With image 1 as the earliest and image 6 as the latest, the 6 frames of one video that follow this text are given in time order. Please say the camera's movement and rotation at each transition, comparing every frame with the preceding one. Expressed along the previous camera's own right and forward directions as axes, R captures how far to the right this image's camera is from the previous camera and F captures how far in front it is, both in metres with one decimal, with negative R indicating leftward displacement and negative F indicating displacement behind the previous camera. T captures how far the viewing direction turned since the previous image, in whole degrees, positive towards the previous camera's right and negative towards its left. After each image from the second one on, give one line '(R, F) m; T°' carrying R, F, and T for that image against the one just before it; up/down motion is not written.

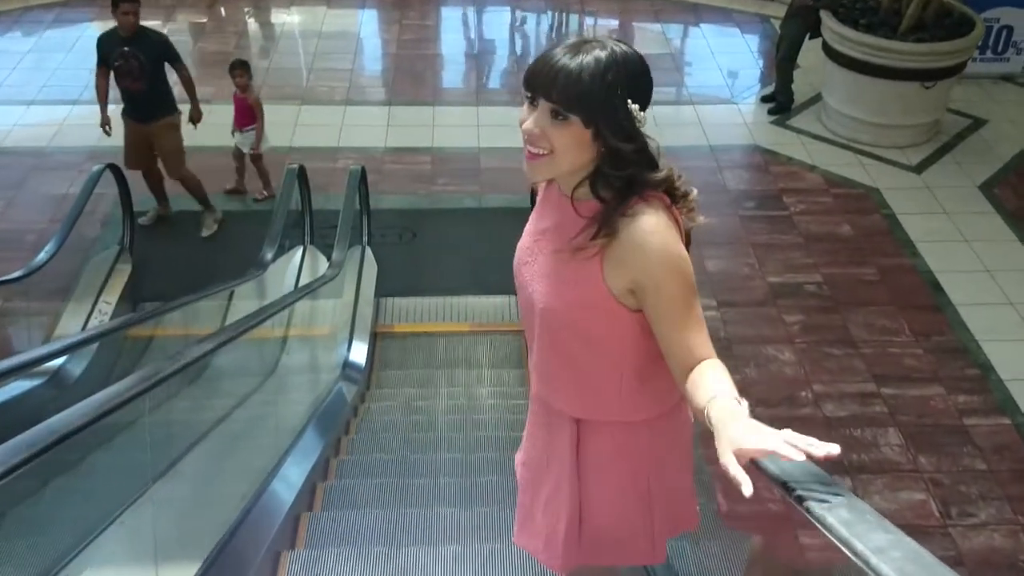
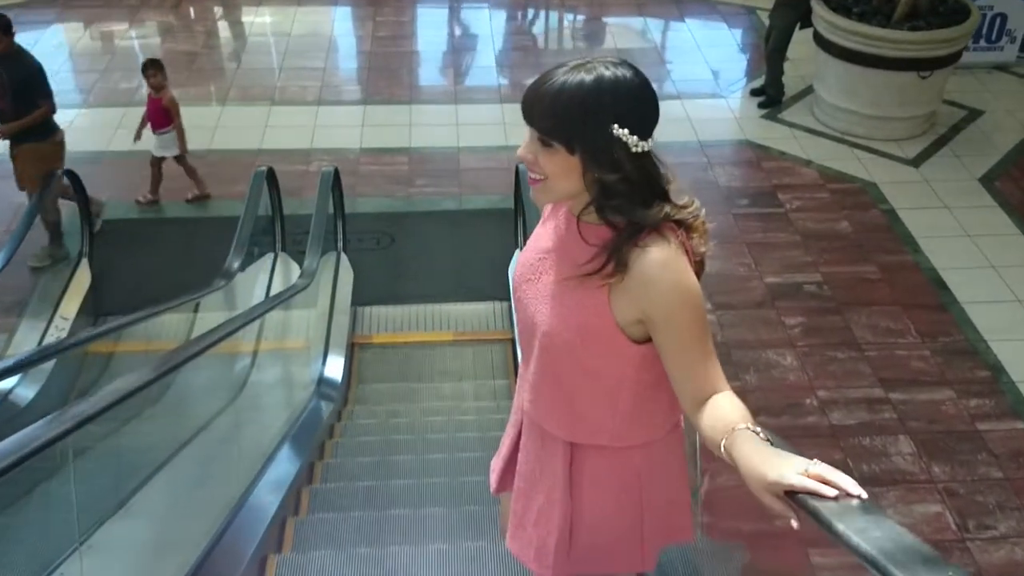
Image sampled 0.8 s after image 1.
(0.0, +0.3) m; +1°
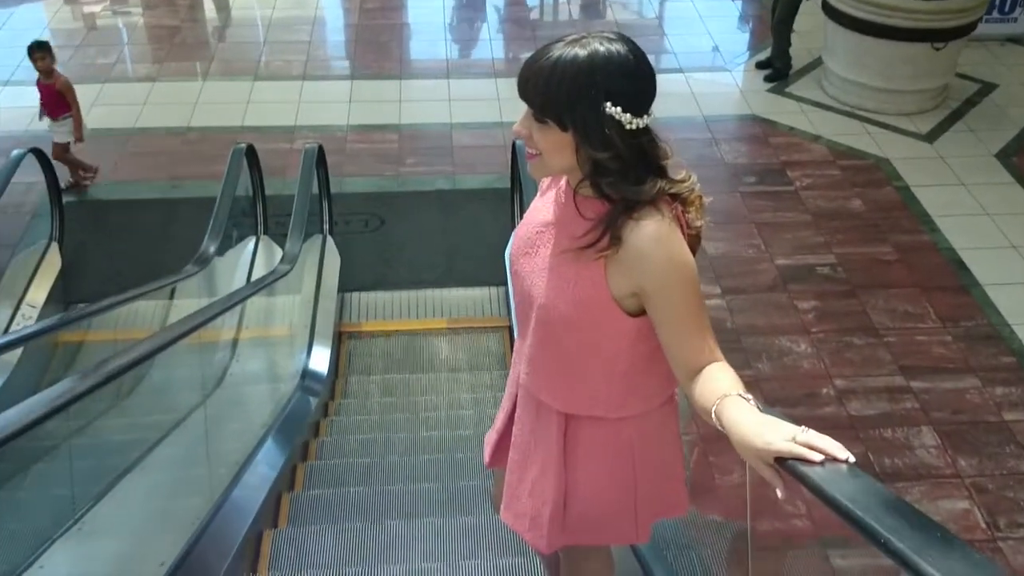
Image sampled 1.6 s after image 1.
(0.0, +0.3) m; 0°
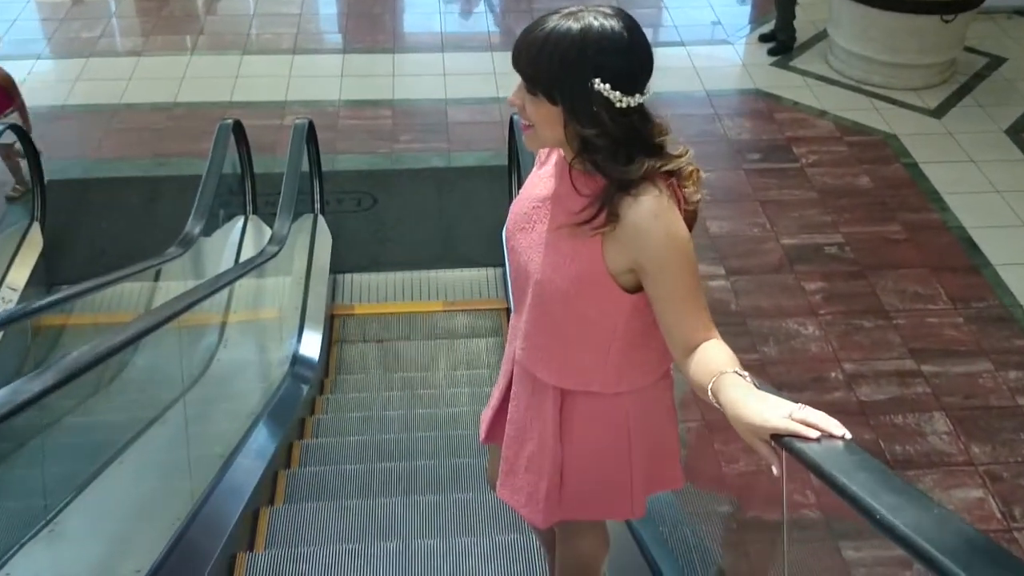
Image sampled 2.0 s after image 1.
(0.0, +0.2) m; 0°
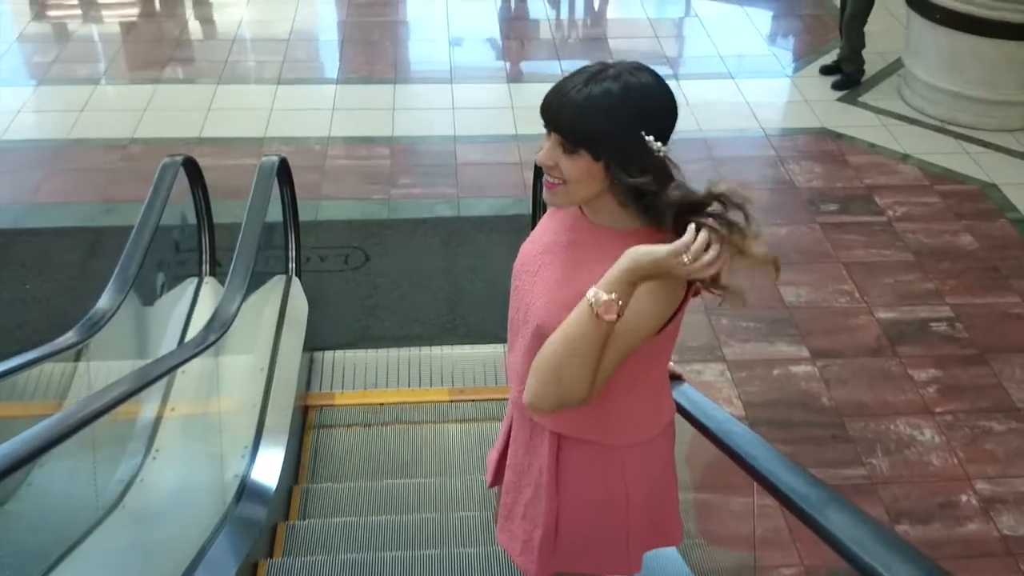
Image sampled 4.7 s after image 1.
(-0.1, +1.1) m; 0°
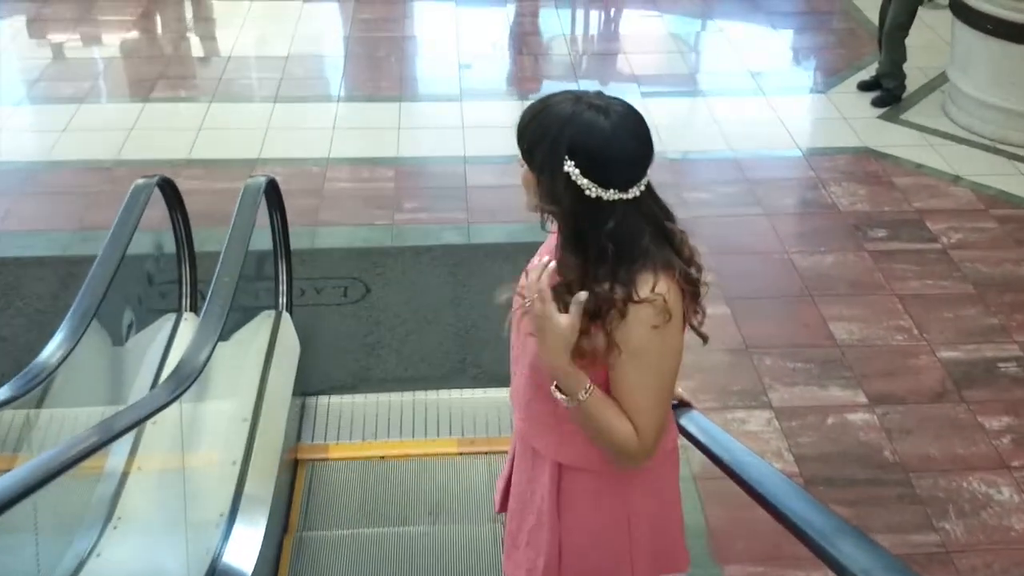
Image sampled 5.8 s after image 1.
(0.0, +0.4) m; 0°
